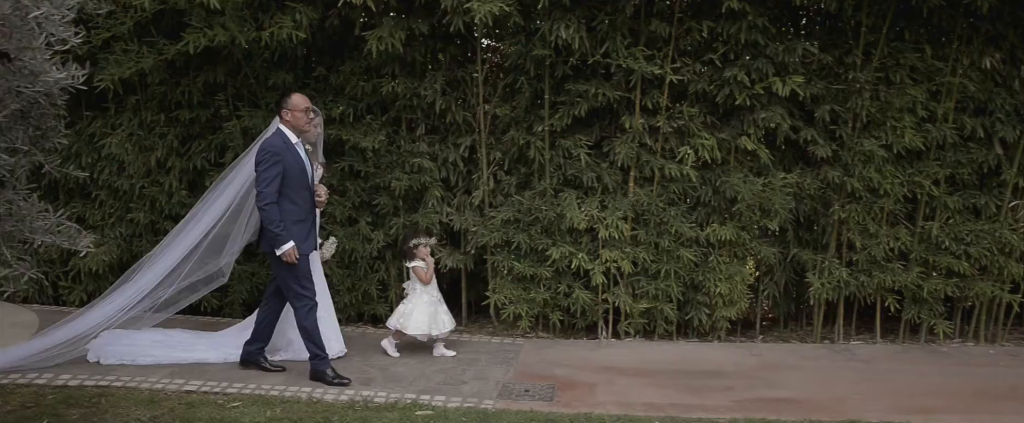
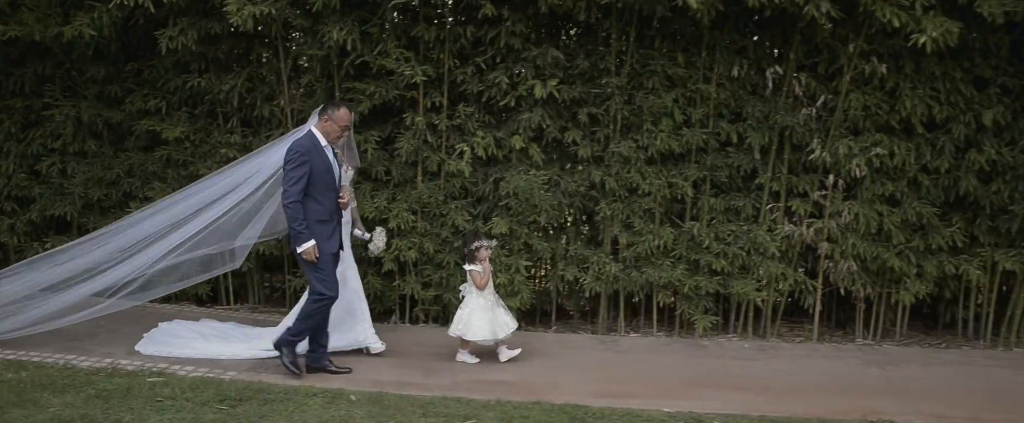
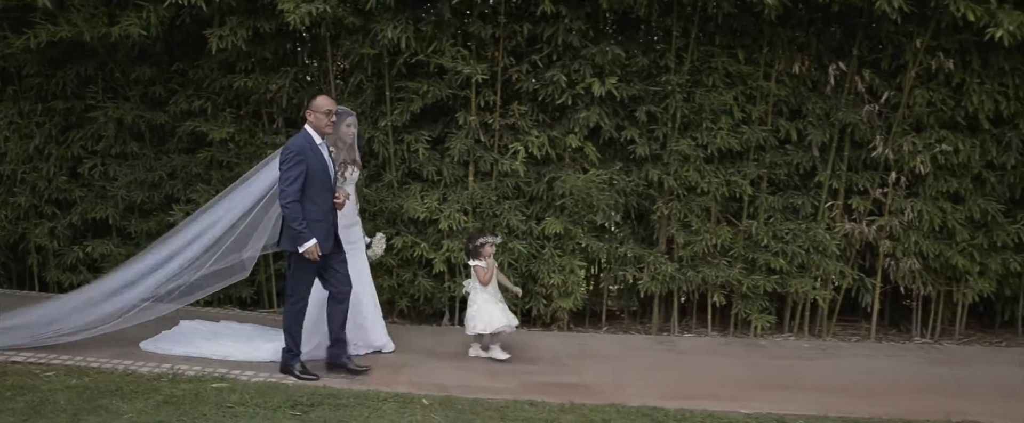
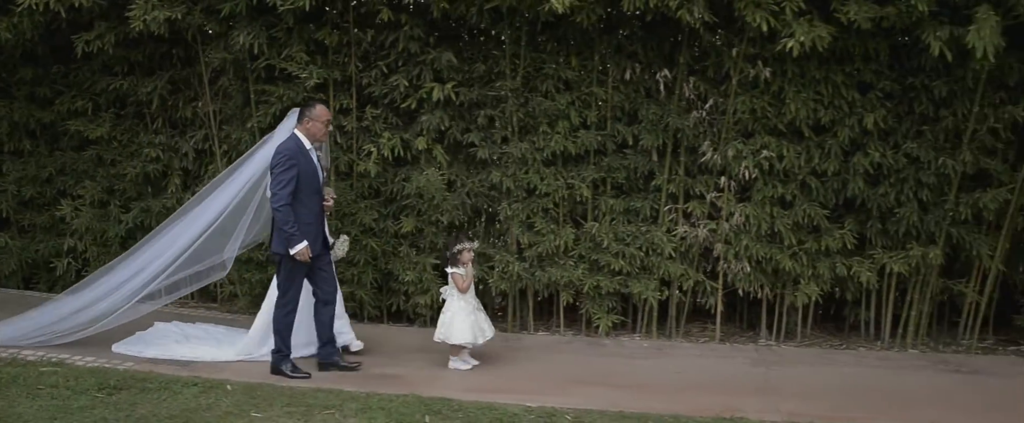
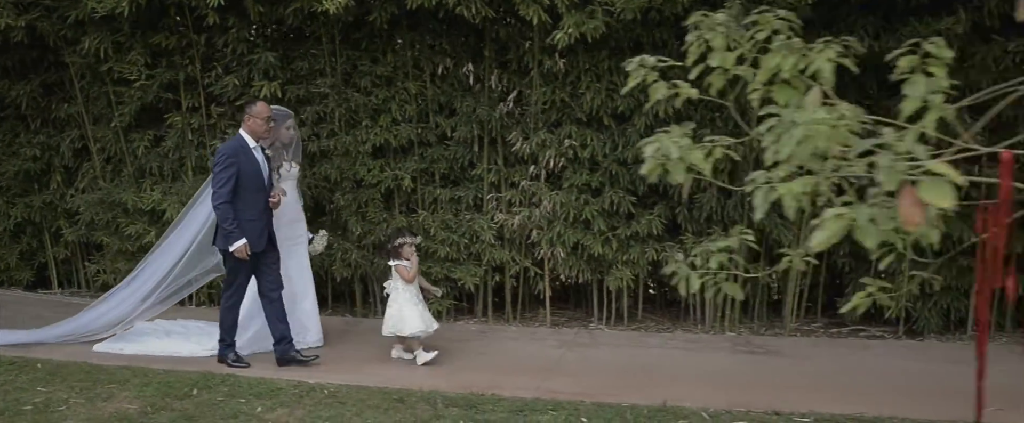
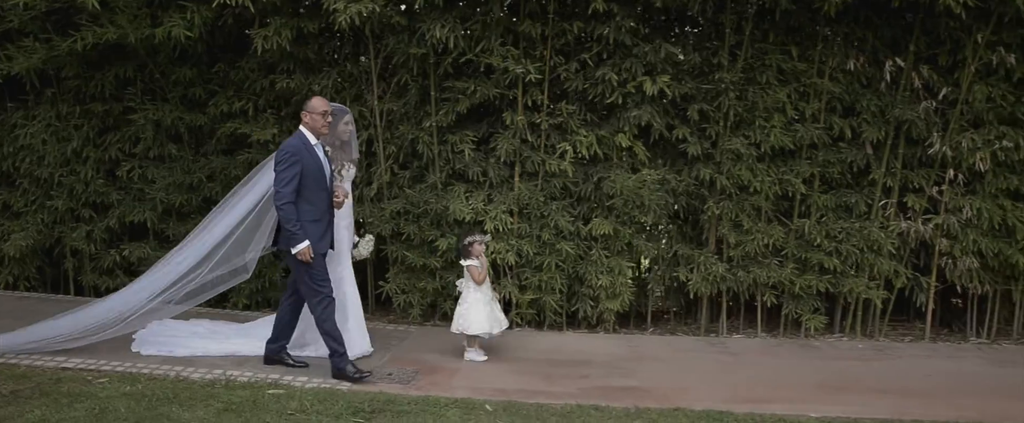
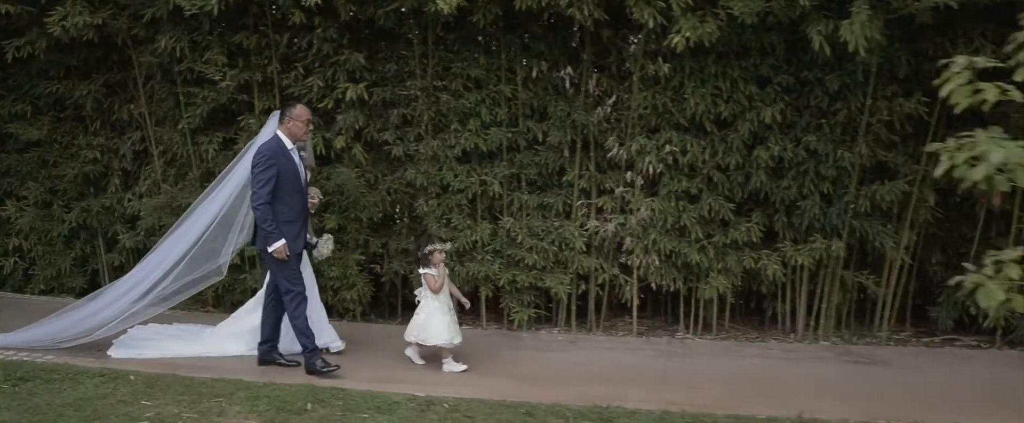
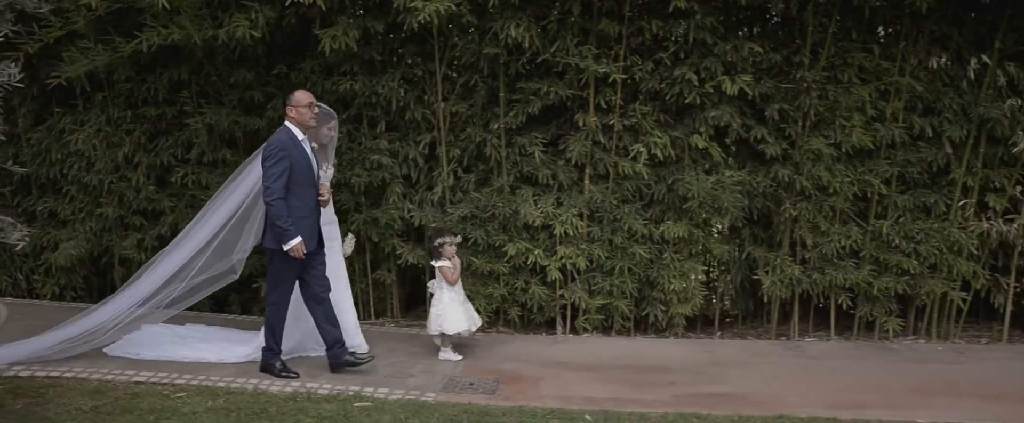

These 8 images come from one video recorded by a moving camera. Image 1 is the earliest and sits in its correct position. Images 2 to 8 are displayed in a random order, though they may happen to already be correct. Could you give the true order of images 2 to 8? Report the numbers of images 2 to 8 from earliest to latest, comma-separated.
8, 6, 3, 2, 4, 7, 5
